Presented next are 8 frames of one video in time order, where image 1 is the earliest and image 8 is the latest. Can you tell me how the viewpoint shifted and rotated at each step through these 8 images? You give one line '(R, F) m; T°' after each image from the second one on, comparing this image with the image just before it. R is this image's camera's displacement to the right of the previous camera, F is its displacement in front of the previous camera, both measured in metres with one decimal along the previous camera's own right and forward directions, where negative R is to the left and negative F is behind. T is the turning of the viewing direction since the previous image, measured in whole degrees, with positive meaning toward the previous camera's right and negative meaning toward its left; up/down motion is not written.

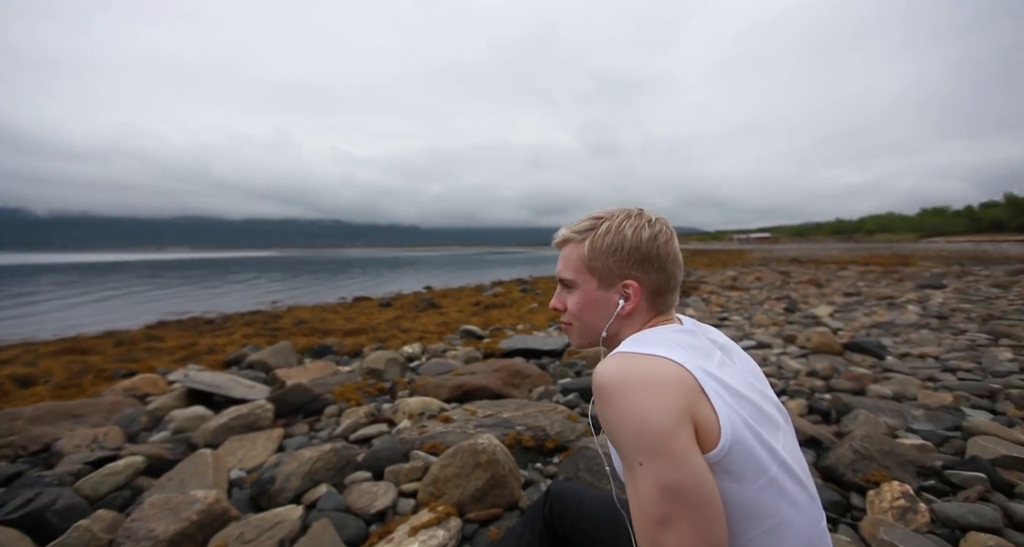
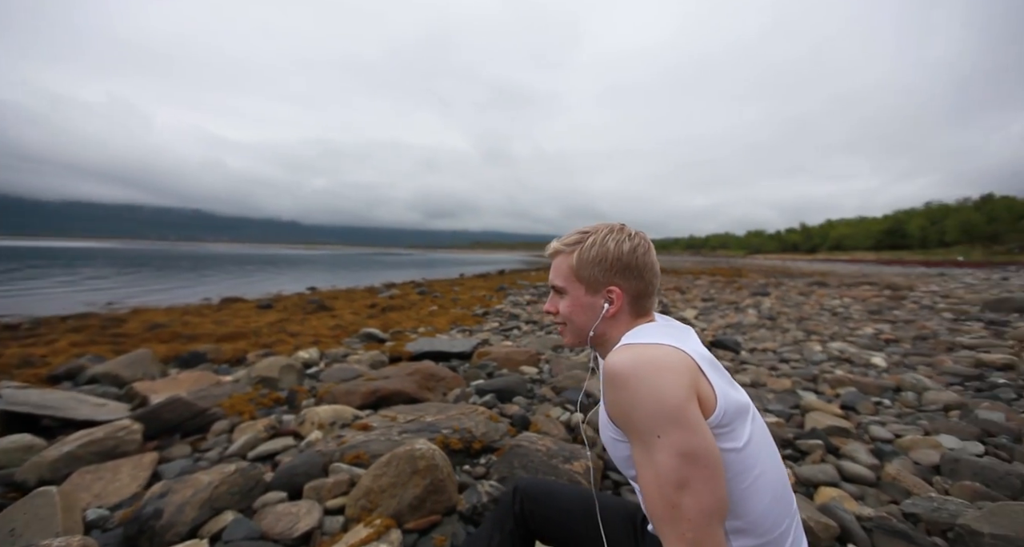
(-0.3, 0.0) m; +15°
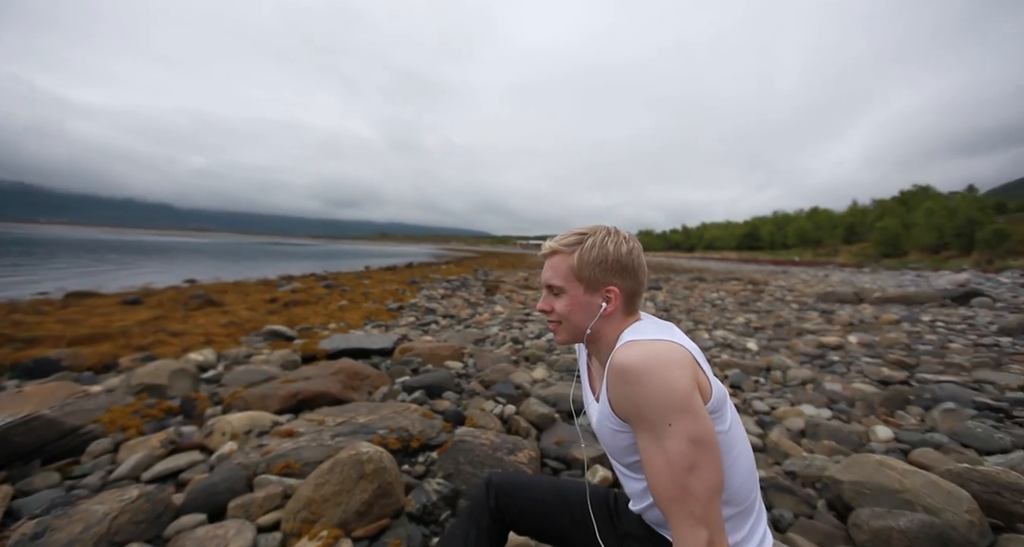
(-0.3, 0.0) m; +12°
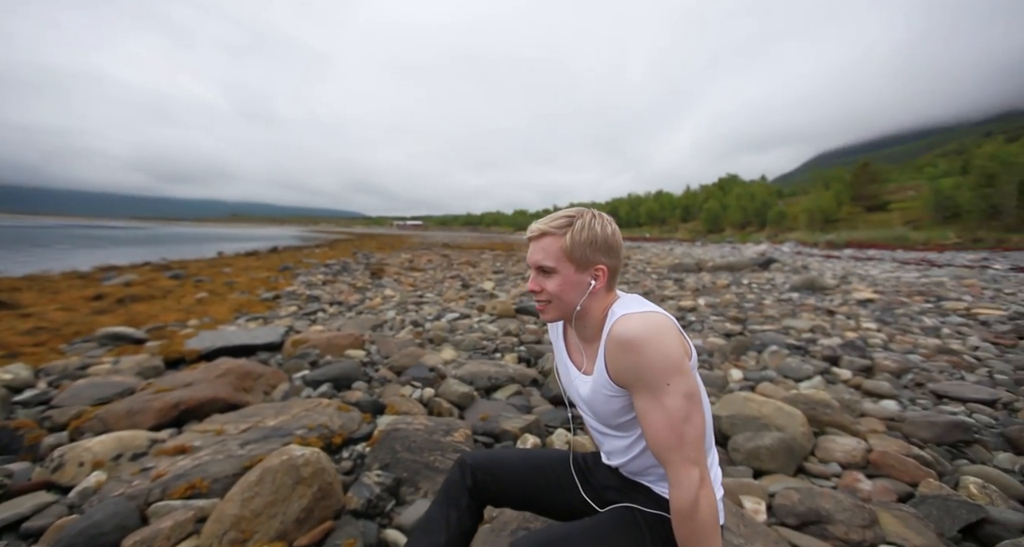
(-0.4, 0.0) m; +16°
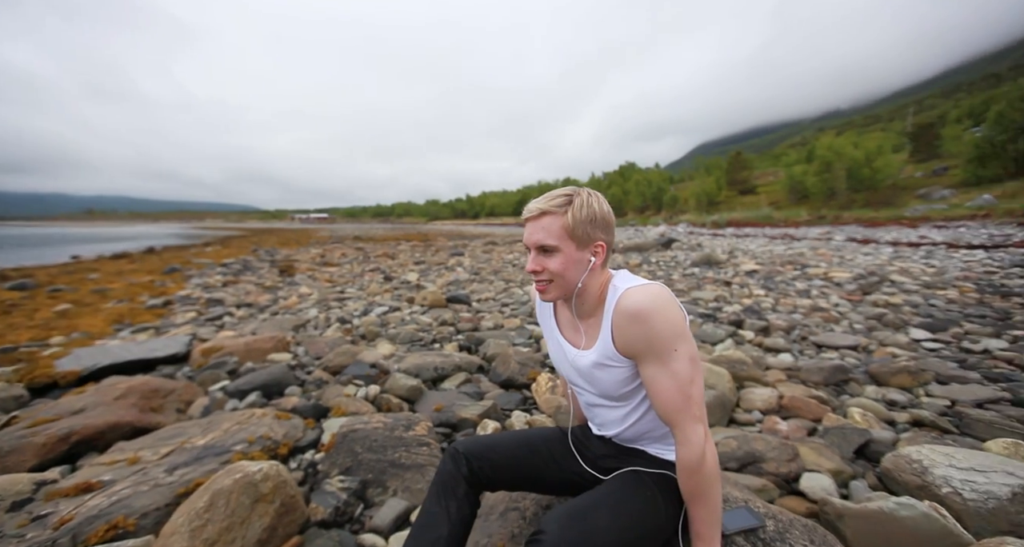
(-0.3, 0.0) m; +11°
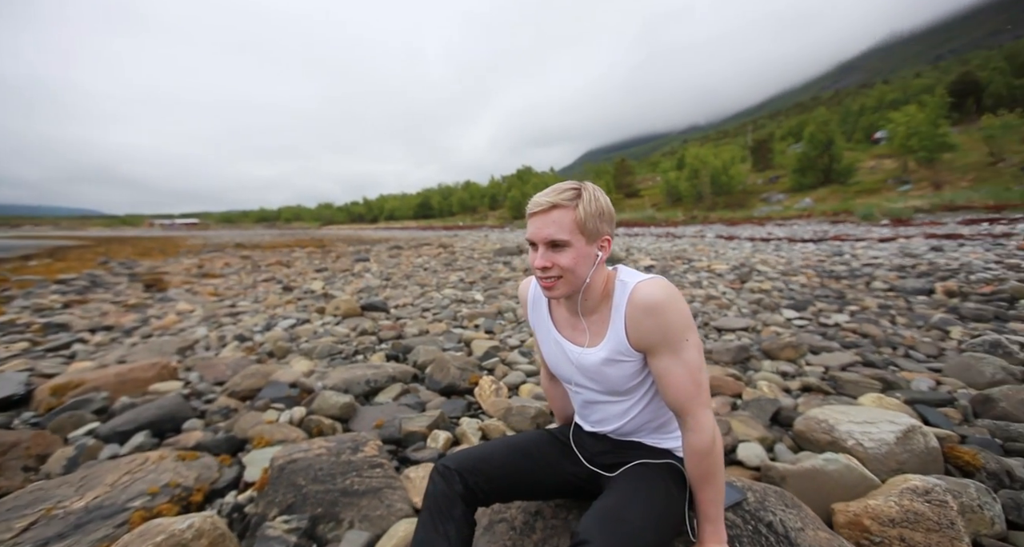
(-0.3, +0.1) m; +13°
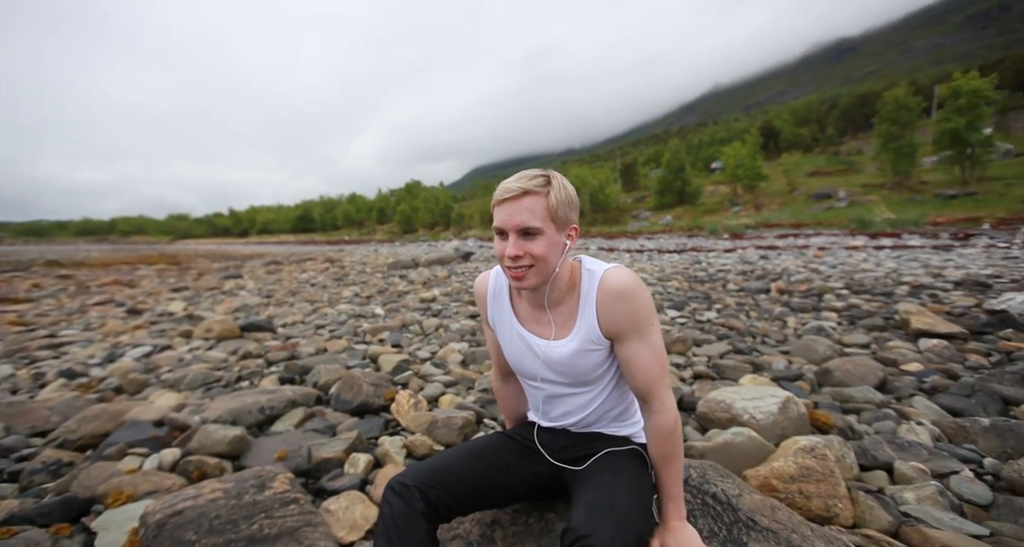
(-0.2, +0.1) m; +15°
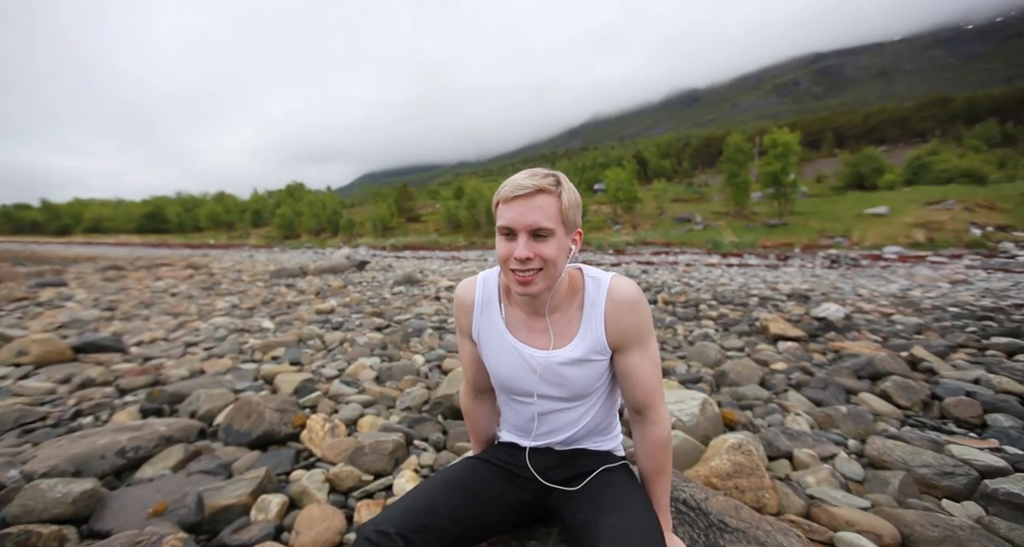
(-0.3, +0.2) m; +14°
